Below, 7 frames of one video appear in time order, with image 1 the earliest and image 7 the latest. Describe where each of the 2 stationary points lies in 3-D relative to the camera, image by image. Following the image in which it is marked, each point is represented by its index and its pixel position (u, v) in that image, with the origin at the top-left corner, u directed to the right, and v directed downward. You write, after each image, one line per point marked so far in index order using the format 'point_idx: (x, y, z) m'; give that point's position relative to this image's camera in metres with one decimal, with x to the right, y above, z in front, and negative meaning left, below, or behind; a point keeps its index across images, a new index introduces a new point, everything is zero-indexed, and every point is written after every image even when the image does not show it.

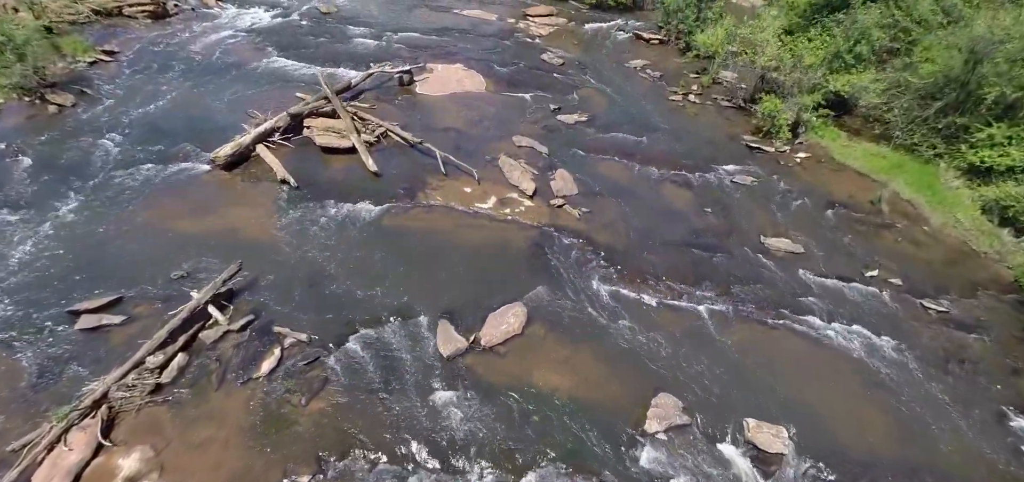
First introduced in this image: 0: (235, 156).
0: (-8.7, +2.7, +16.0) m
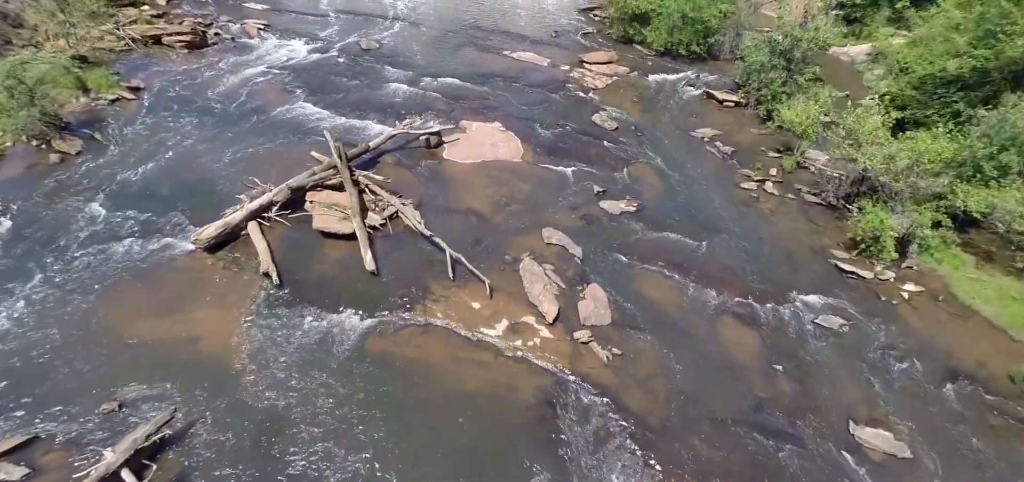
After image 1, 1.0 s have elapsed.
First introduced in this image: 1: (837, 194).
0: (-8.1, +0.1, +14.1) m
1: (+10.7, +1.5, +16.7) m
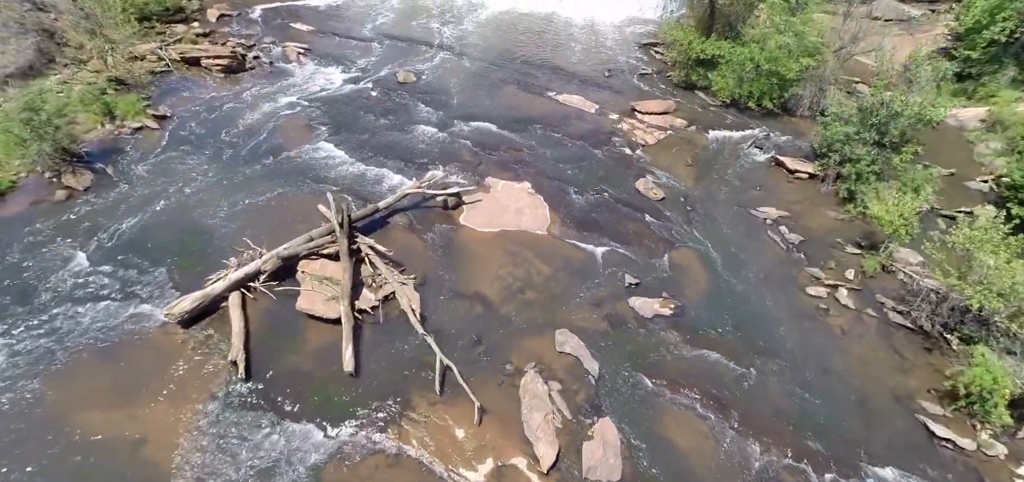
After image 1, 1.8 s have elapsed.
0: (-7.9, -1.7, +12.7) m
1: (+11.0, -2.0, +13.4) m
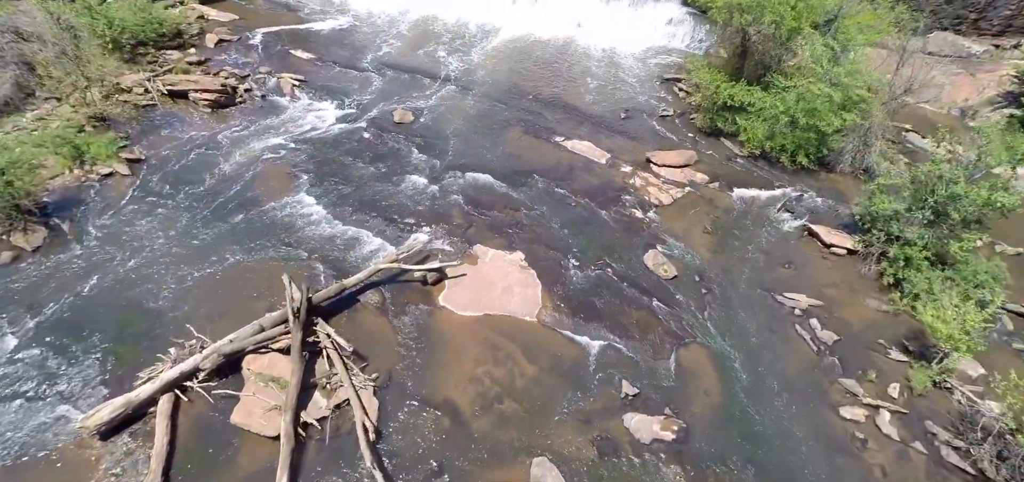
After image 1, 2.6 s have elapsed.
0: (-8.6, -3.8, +11.1) m
1: (+10.4, -4.8, +10.8) m
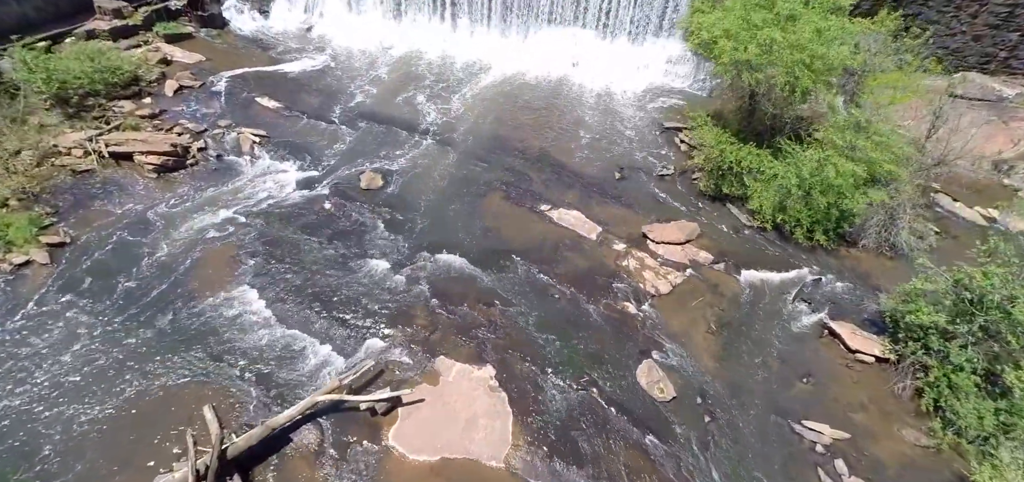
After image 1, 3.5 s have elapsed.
0: (-9.5, -6.7, +8.8) m
1: (+9.5, -7.8, +8.3) m
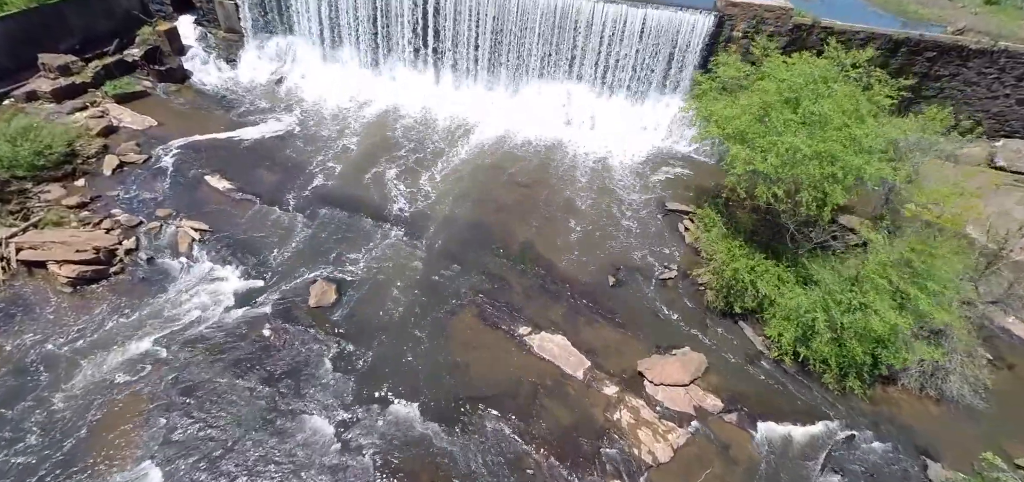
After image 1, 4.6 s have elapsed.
0: (-10.5, -10.8, +5.9) m
1: (+8.4, -11.9, +5.3) m
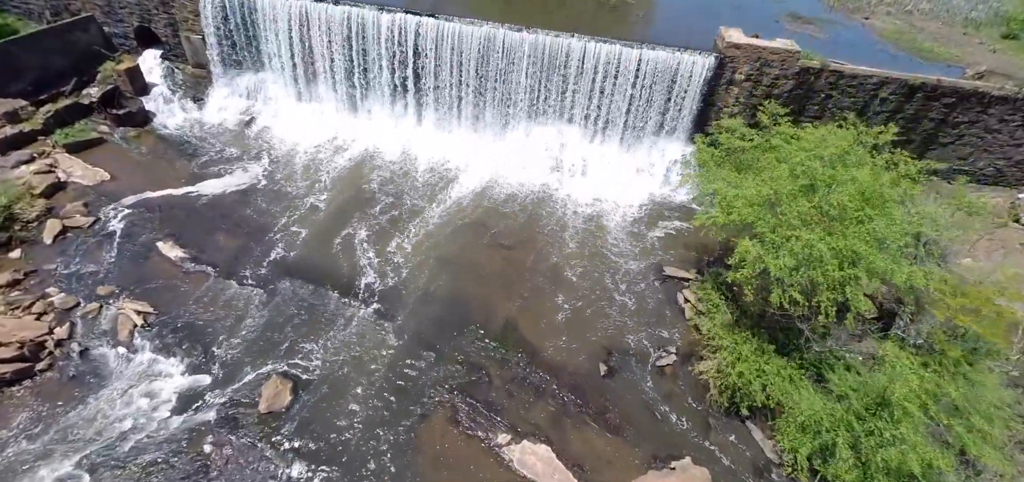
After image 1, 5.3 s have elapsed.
0: (-11.1, -13.6, +3.9) m
1: (+7.9, -14.6, +3.3) m
